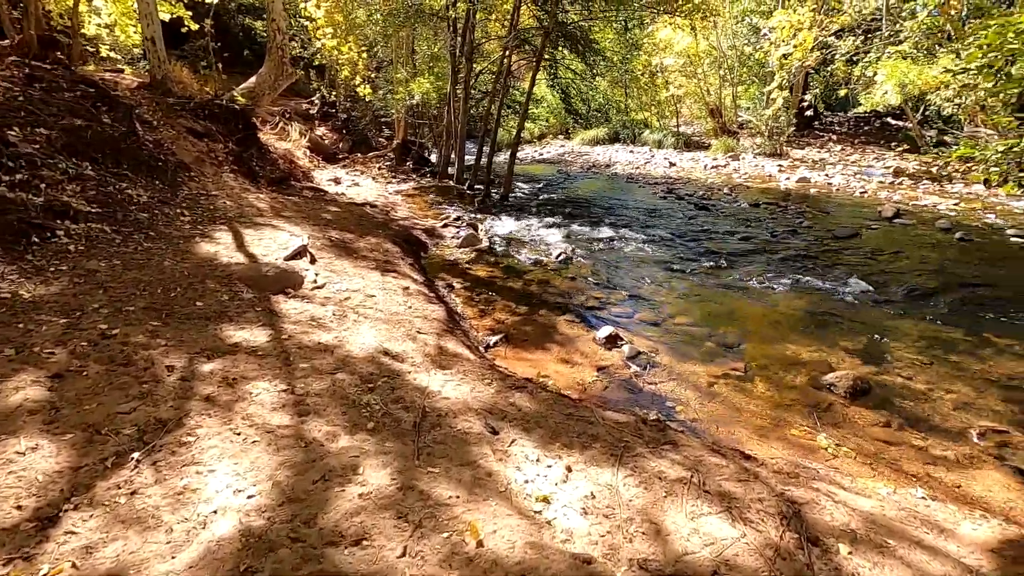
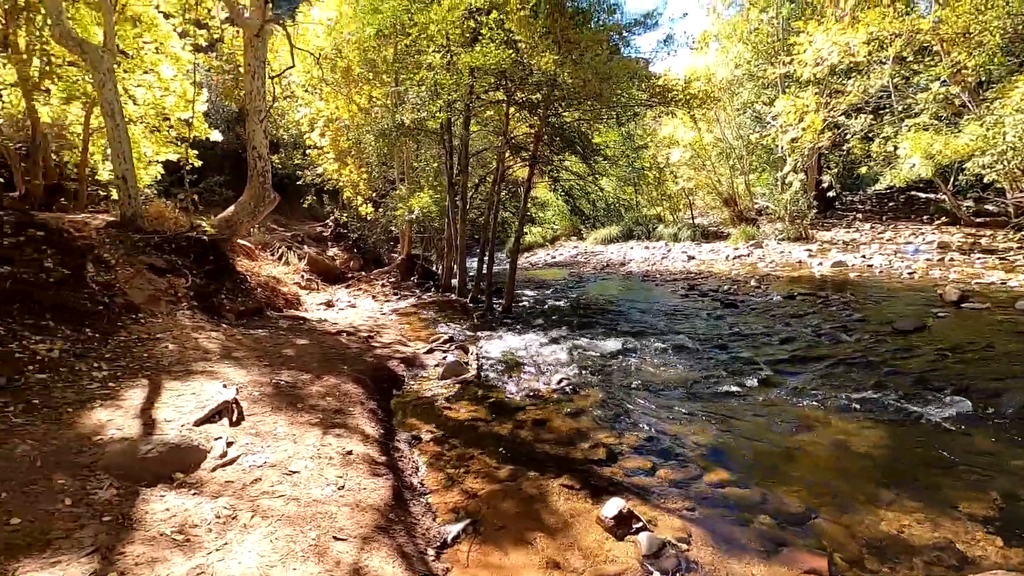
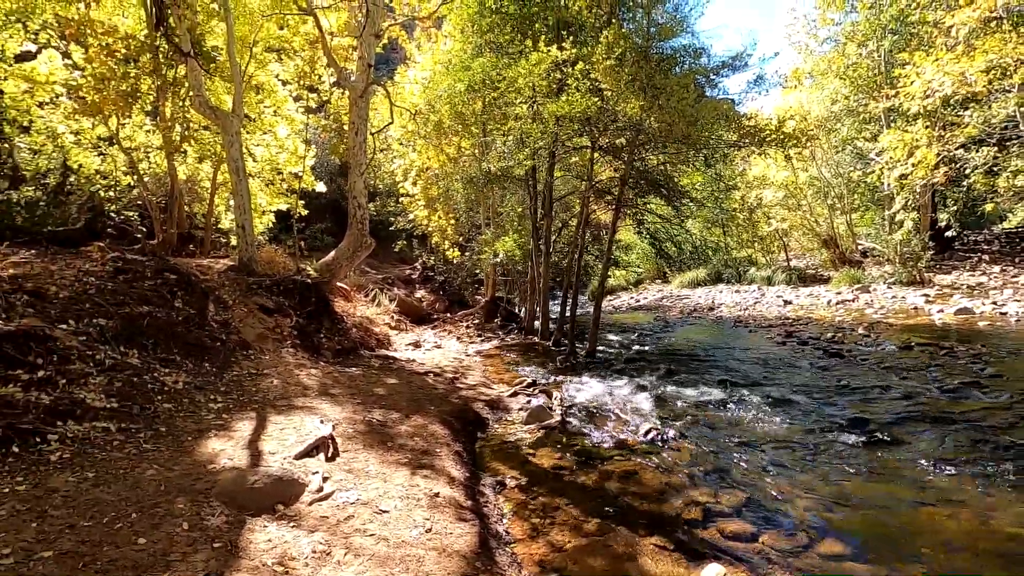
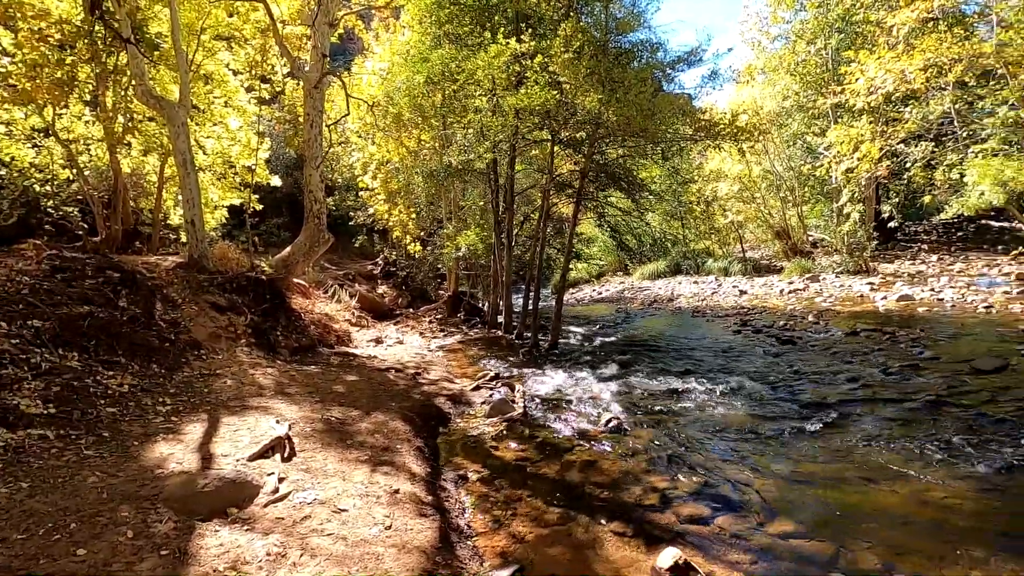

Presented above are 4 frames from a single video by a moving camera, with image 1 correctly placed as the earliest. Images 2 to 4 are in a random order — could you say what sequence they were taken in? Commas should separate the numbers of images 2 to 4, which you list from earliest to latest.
2, 3, 4
